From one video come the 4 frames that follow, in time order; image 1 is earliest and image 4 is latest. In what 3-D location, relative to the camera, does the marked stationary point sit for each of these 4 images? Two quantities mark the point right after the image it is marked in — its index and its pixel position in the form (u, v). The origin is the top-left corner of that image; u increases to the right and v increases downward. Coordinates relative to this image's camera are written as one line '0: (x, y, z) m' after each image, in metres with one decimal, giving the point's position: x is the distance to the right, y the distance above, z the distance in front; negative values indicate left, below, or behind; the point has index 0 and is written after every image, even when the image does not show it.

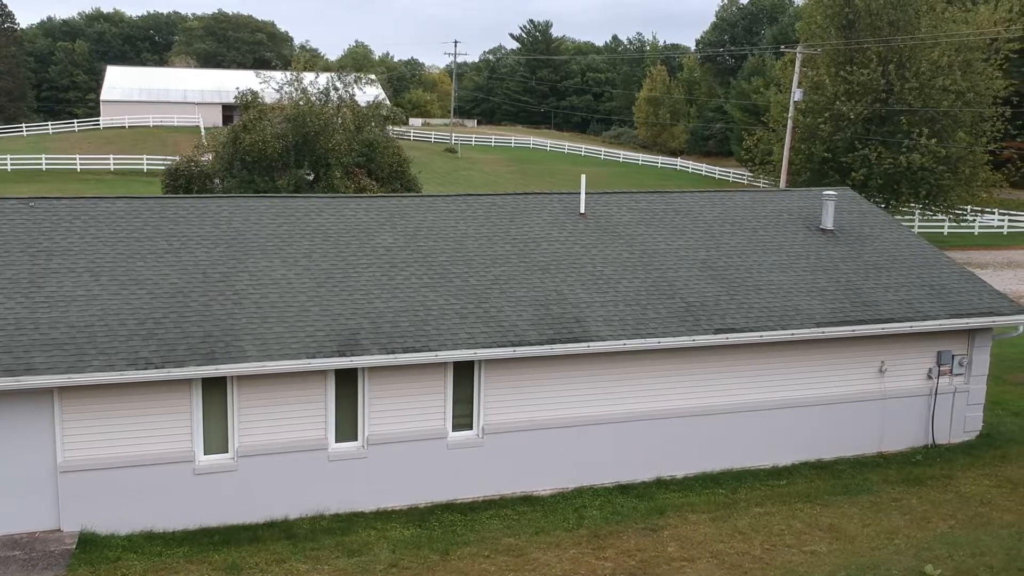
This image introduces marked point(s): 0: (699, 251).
0: (+2.5, +0.5, +13.5) m
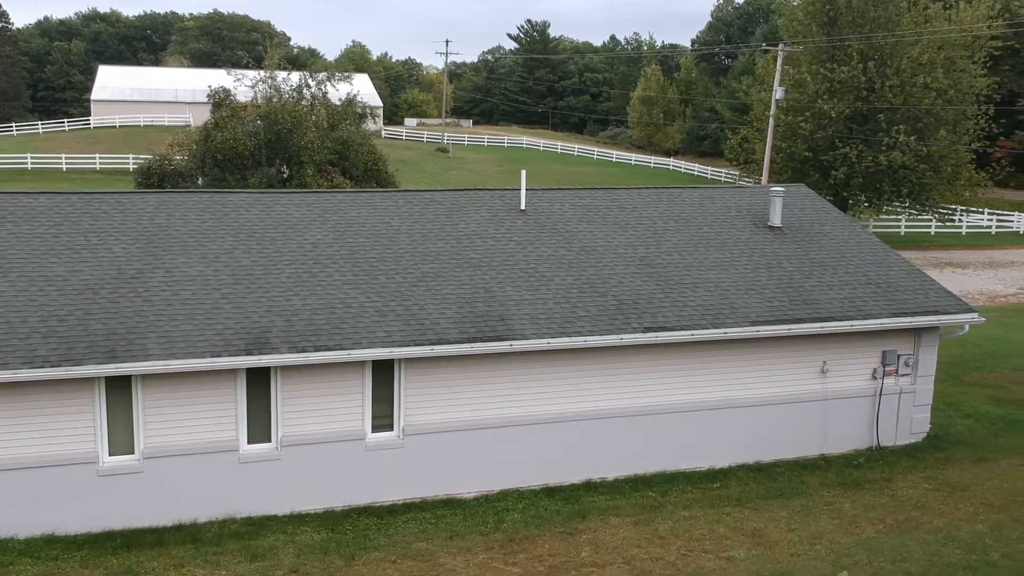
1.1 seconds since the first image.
0: (+1.7, +0.5, +13.2) m
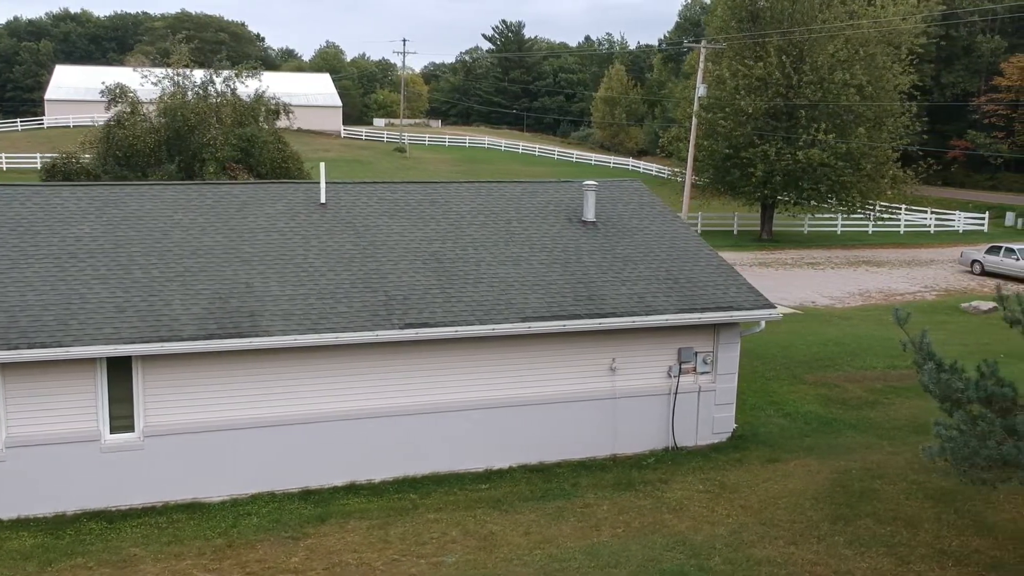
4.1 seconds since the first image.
0: (-1.0, +0.6, +12.8) m
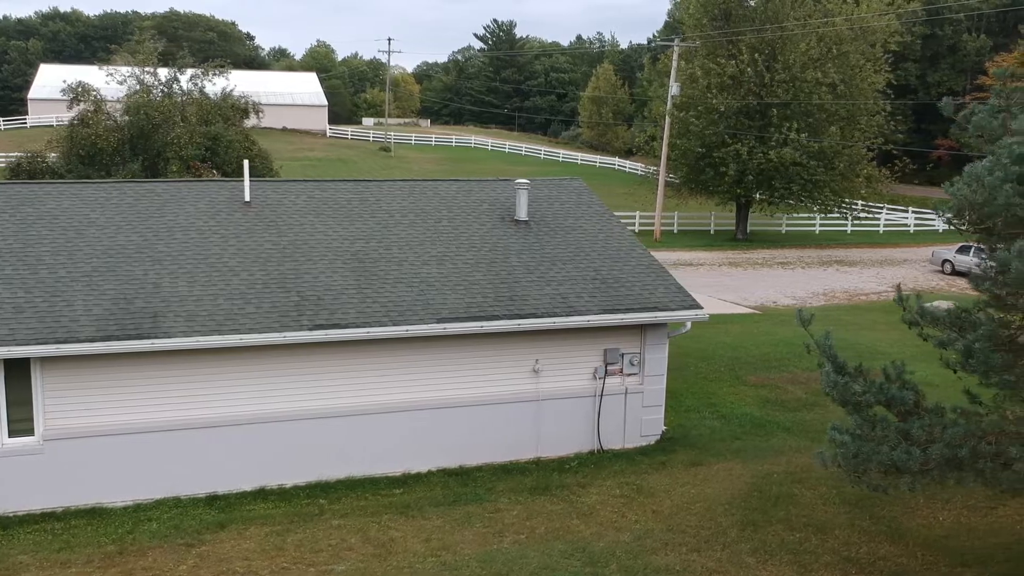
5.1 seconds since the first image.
0: (-1.9, +0.6, +12.6) m
